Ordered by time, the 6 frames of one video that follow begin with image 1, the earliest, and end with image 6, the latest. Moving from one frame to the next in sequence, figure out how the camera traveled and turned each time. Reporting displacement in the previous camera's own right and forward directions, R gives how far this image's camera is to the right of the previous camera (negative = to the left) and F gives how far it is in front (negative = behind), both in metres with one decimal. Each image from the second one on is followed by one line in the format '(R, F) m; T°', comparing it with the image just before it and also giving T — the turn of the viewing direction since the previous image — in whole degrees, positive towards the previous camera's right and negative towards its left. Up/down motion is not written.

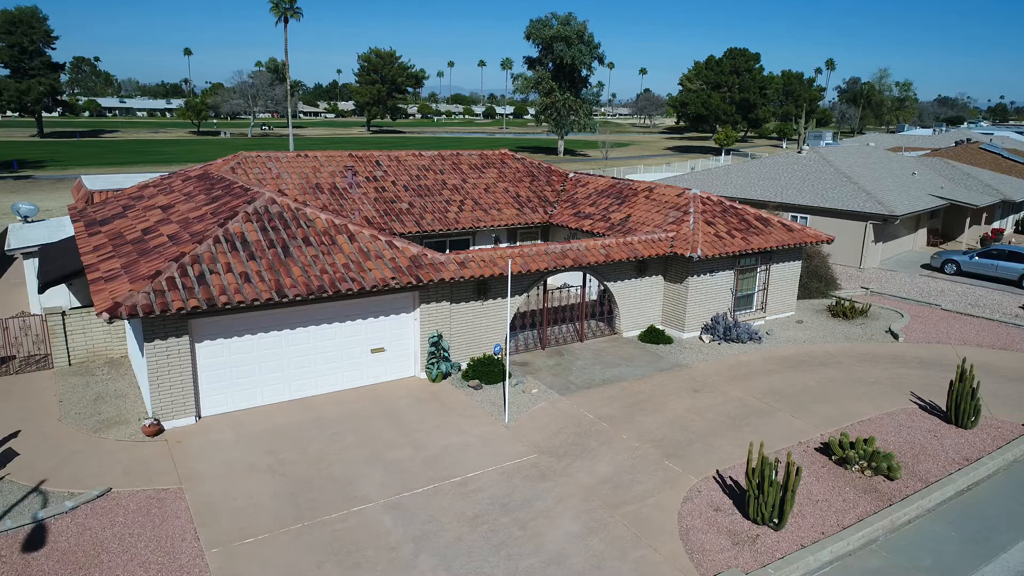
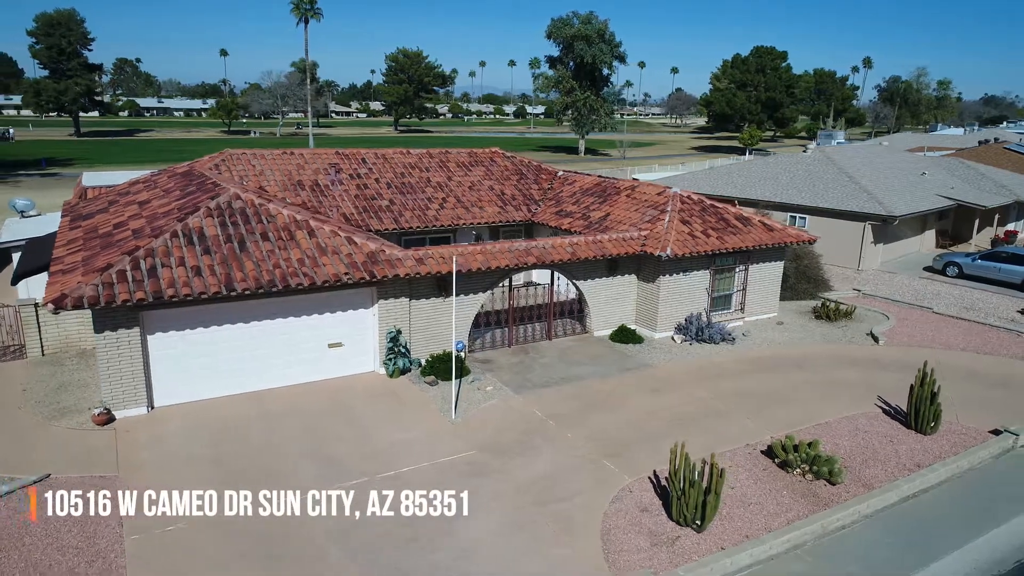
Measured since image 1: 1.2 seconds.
(+1.6, 0.0) m; -3°
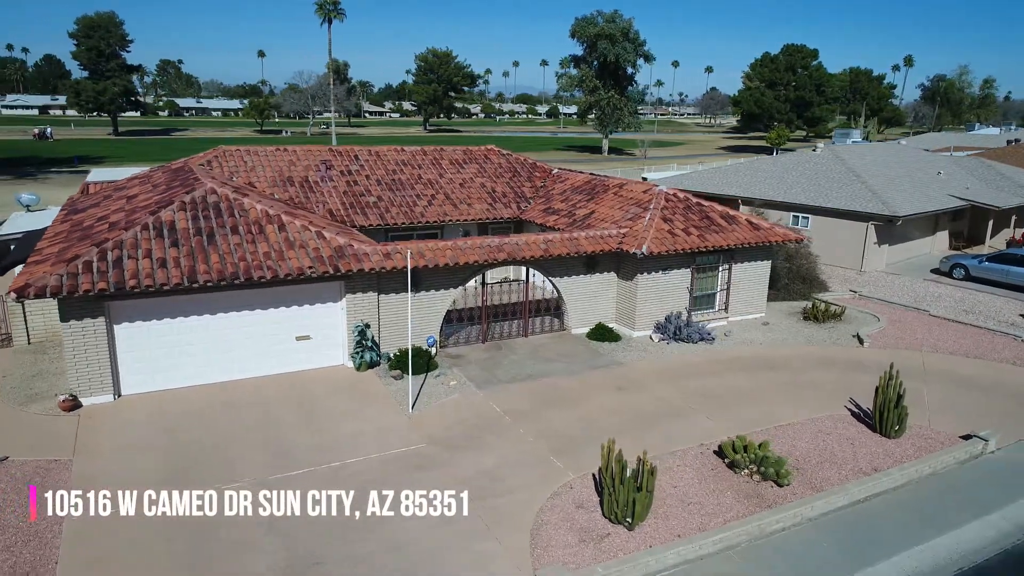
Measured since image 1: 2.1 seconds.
(+1.4, 0.0) m; -3°
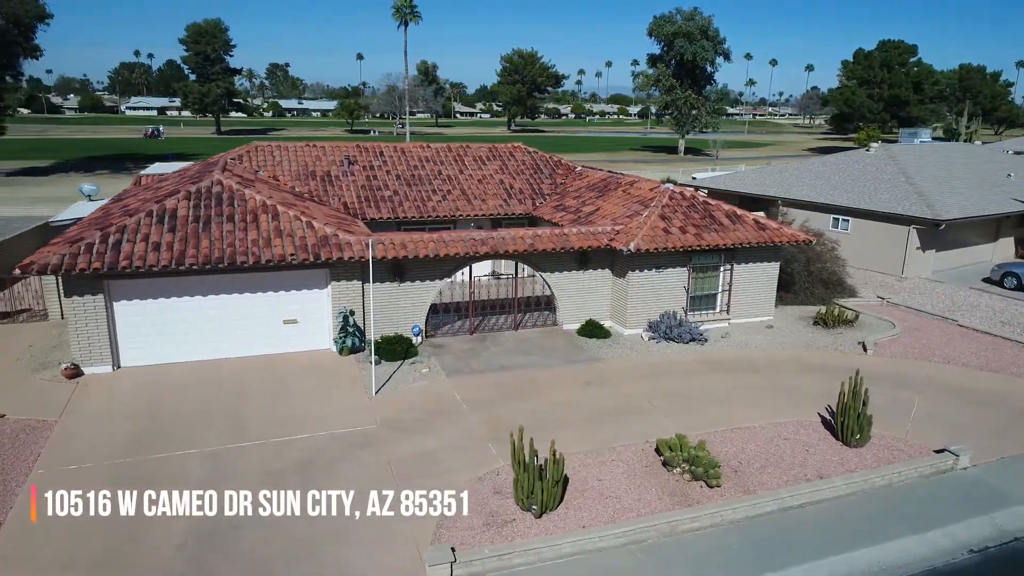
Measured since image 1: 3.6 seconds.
(+2.5, -0.1) m; -7°
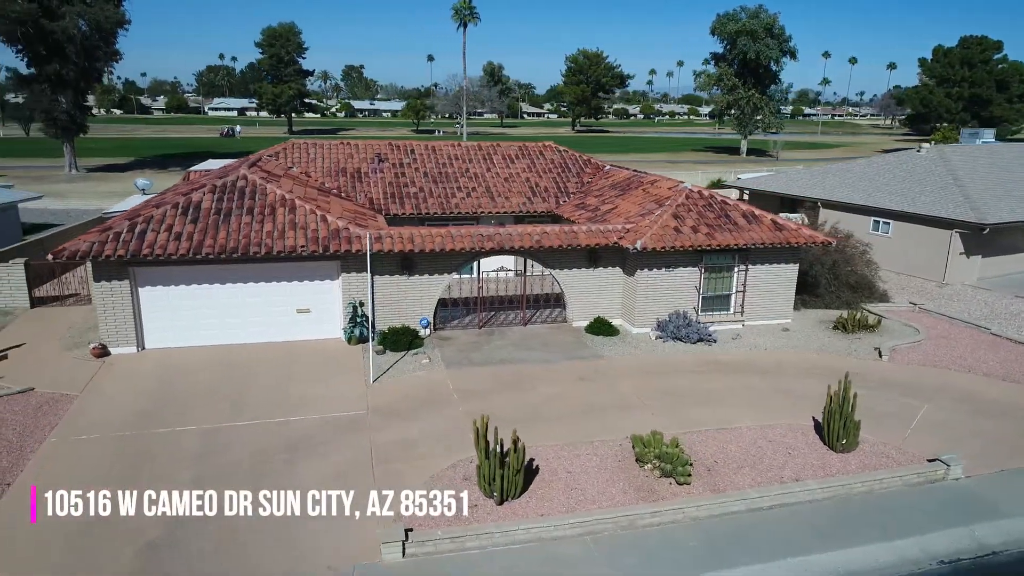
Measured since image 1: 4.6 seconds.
(+1.5, -0.2) m; -5°
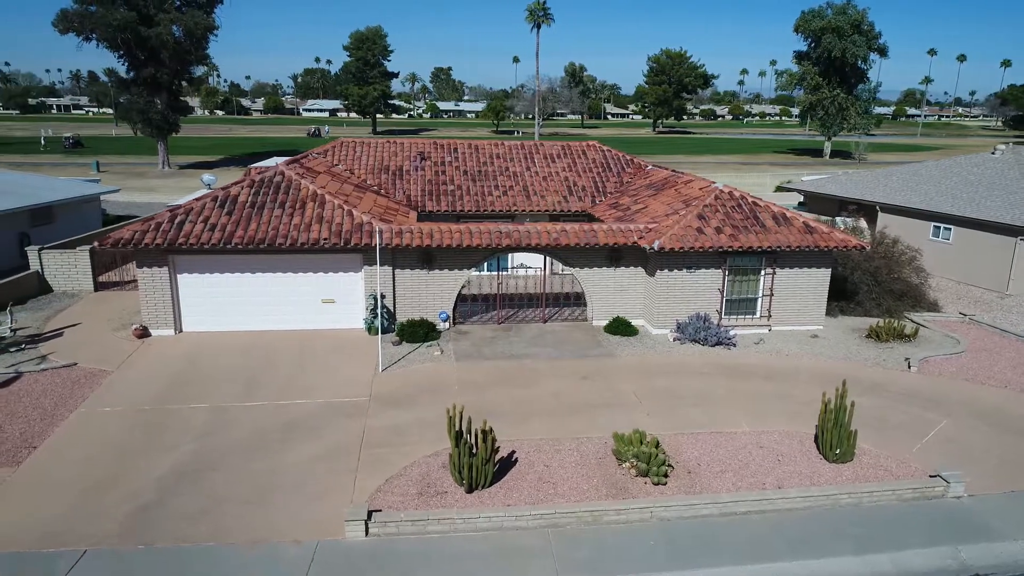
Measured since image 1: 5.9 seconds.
(+1.6, -0.1) m; -7°
